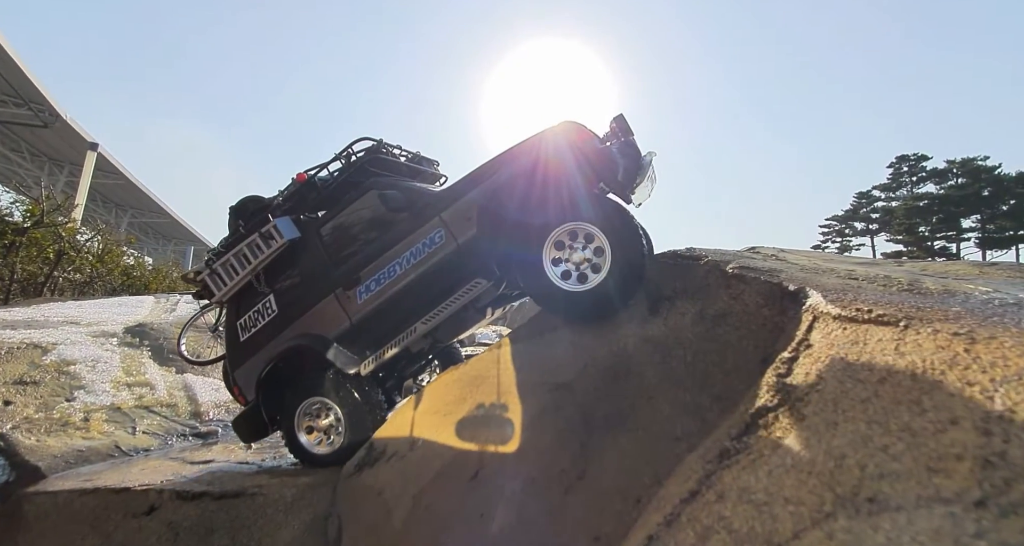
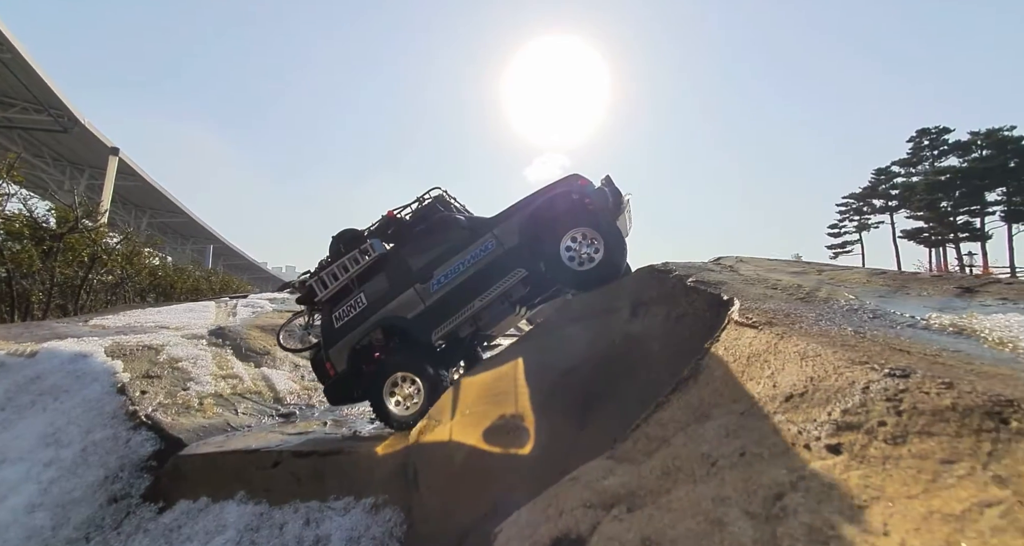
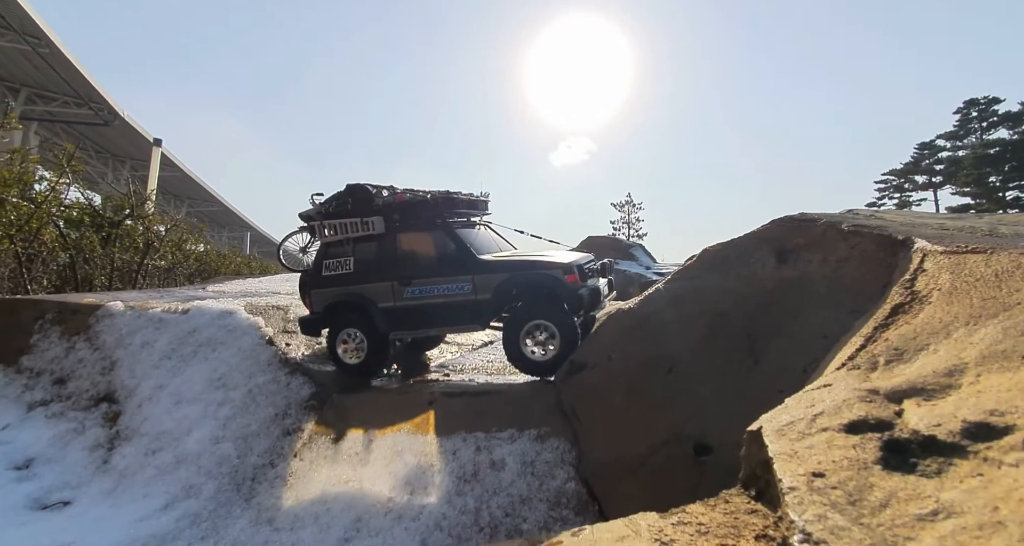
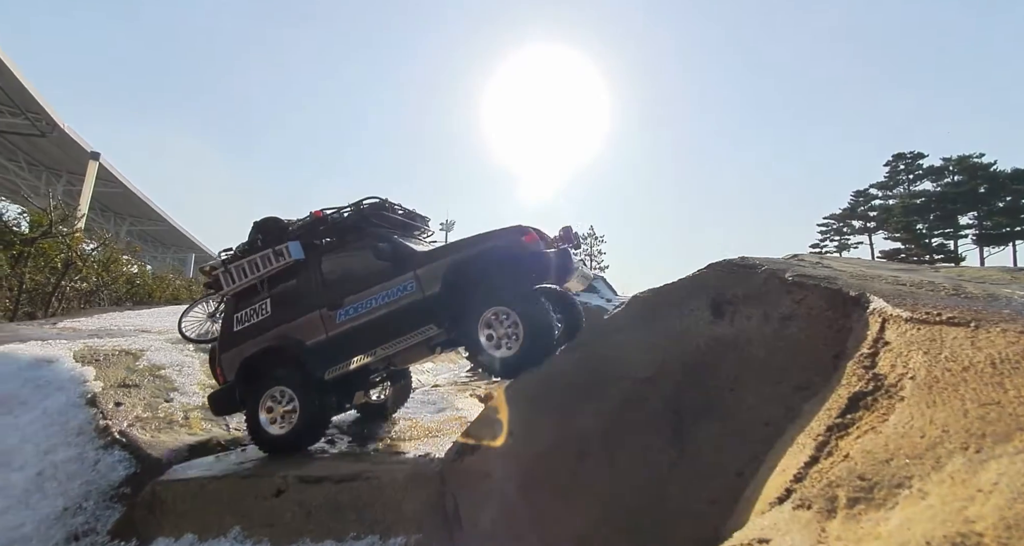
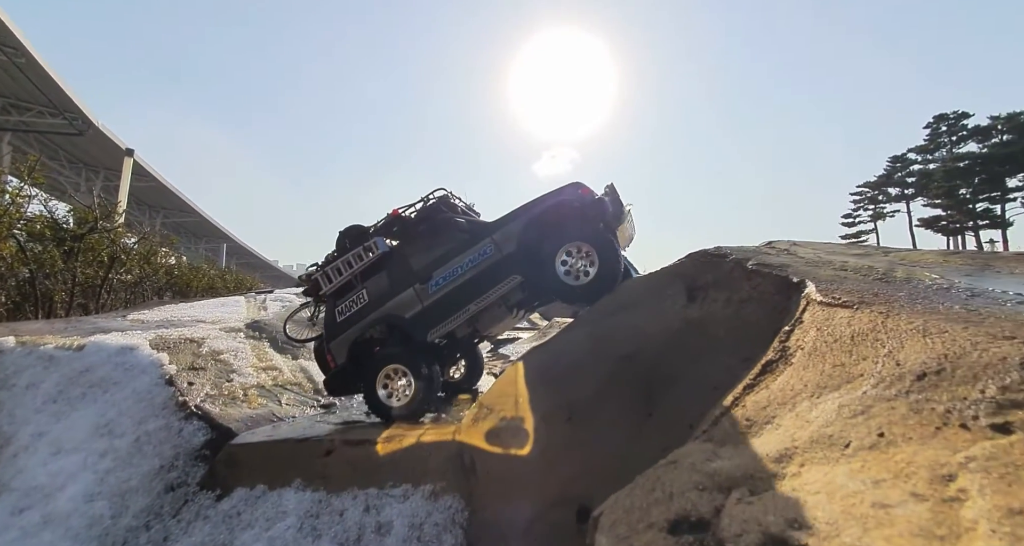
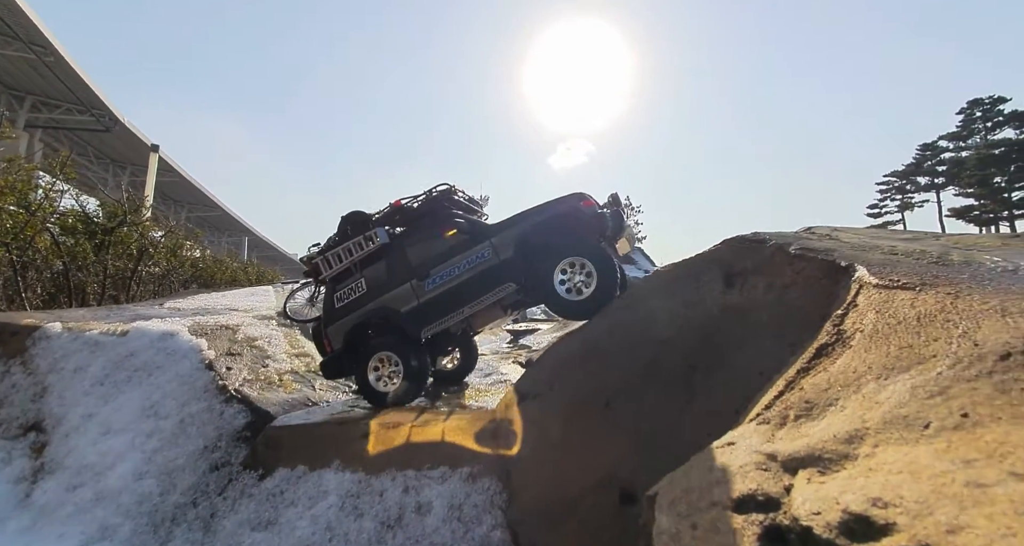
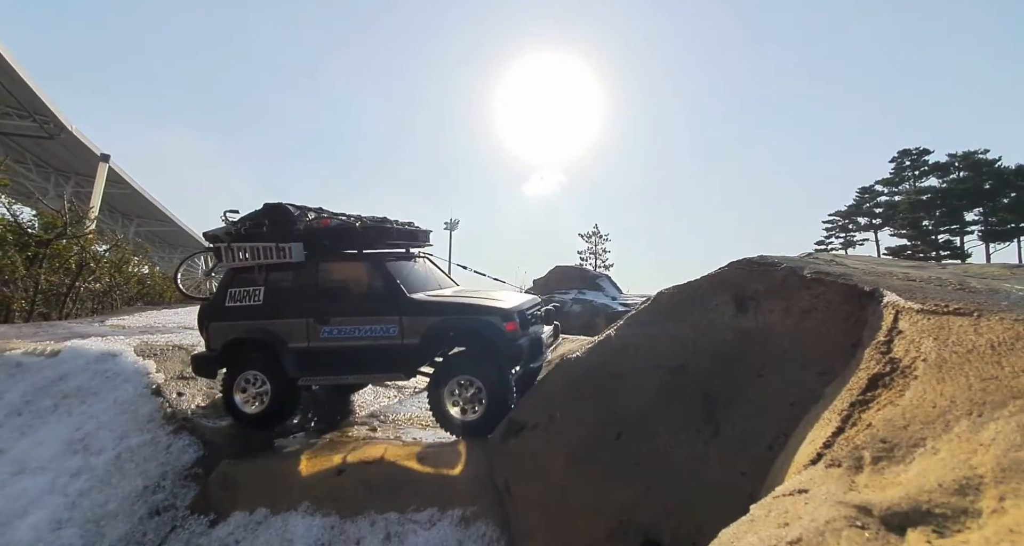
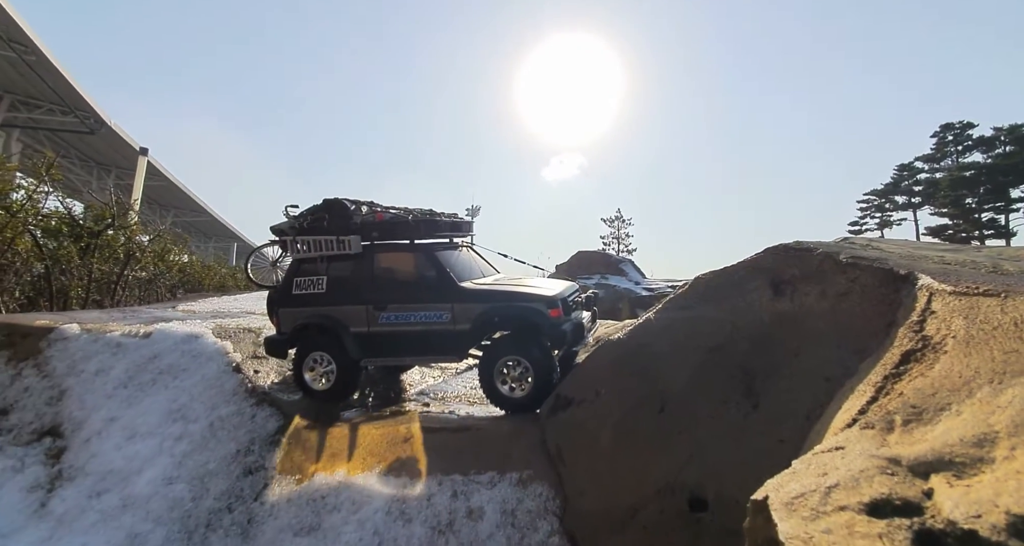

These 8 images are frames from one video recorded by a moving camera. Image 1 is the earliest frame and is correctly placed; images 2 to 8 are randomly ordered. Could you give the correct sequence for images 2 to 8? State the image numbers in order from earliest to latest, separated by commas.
4, 7, 8, 3, 6, 5, 2
